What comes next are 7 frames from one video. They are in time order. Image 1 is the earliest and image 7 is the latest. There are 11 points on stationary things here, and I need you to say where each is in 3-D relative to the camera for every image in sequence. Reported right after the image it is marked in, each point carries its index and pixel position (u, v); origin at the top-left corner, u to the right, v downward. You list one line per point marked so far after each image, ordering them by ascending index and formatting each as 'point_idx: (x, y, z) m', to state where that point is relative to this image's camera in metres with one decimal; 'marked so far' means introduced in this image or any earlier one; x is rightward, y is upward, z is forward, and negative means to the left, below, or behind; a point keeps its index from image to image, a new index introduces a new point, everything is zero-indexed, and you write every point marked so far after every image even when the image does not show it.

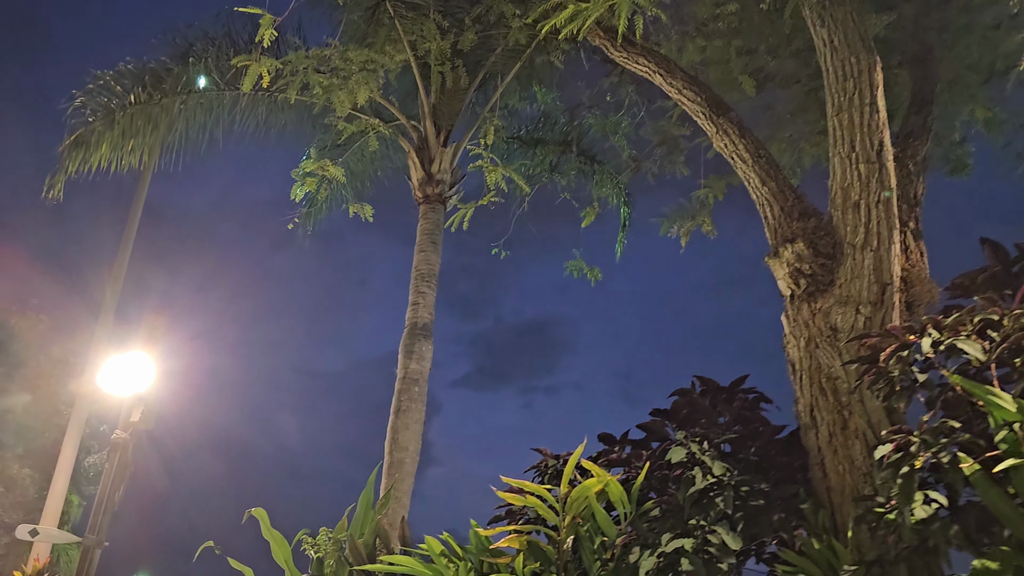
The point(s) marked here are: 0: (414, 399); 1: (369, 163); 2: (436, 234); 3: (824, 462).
0: (-0.9, -1.0, +8.3) m
1: (-1.7, +1.5, +10.6) m
2: (-0.8, +0.6, +9.4) m
3: (+1.4, -0.8, +3.9) m
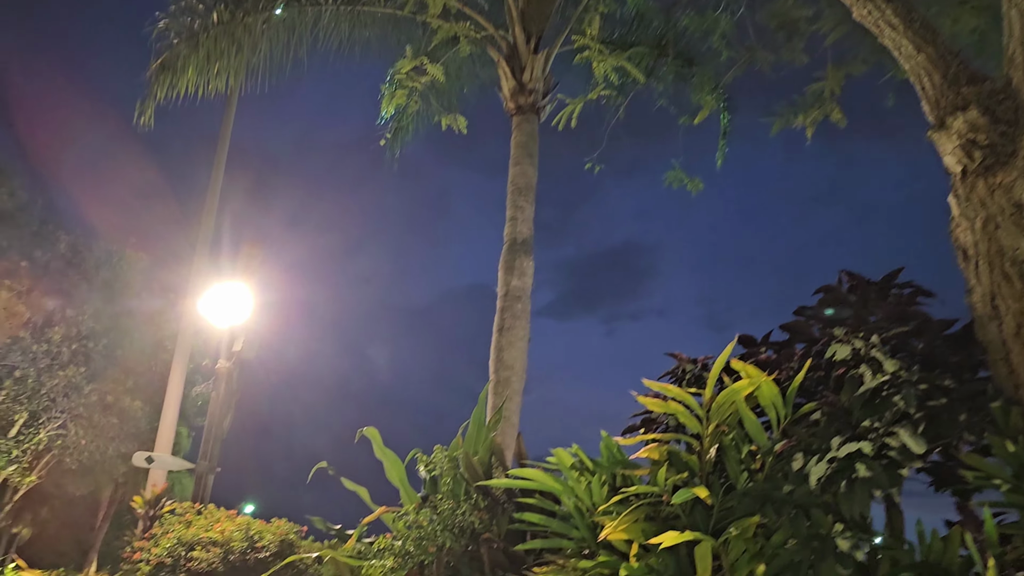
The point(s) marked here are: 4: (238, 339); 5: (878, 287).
0: (+0.1, -0.3, +8.0) m
1: (-0.7, +2.4, +10.2) m
2: (+0.2, +1.4, +9.0) m
3: (+1.9, -0.3, +3.4) m
4: (-3.5, -0.6, +11.4) m
5: (+1.7, 0.0, +4.1) m
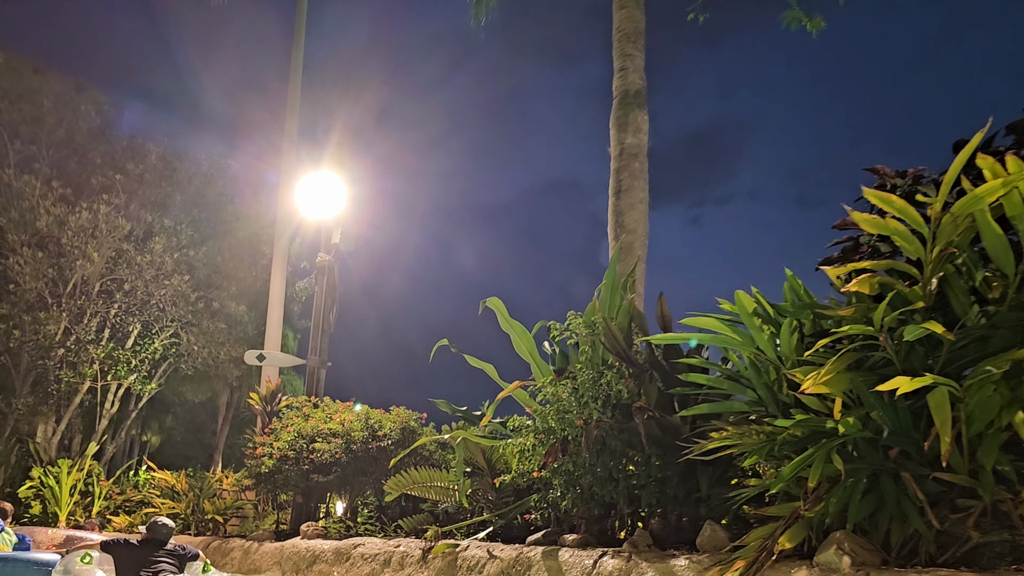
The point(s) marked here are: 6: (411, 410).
0: (+1.0, +0.9, +7.3) m
1: (+0.3, +3.8, +9.2) m
2: (+1.1, +2.7, +8.0) m
3: (+2.4, +0.5, +2.5) m
4: (-2.2, +0.7, +11.0) m
5: (+2.3, +0.8, +3.2) m
6: (-1.0, -1.1, +8.3) m
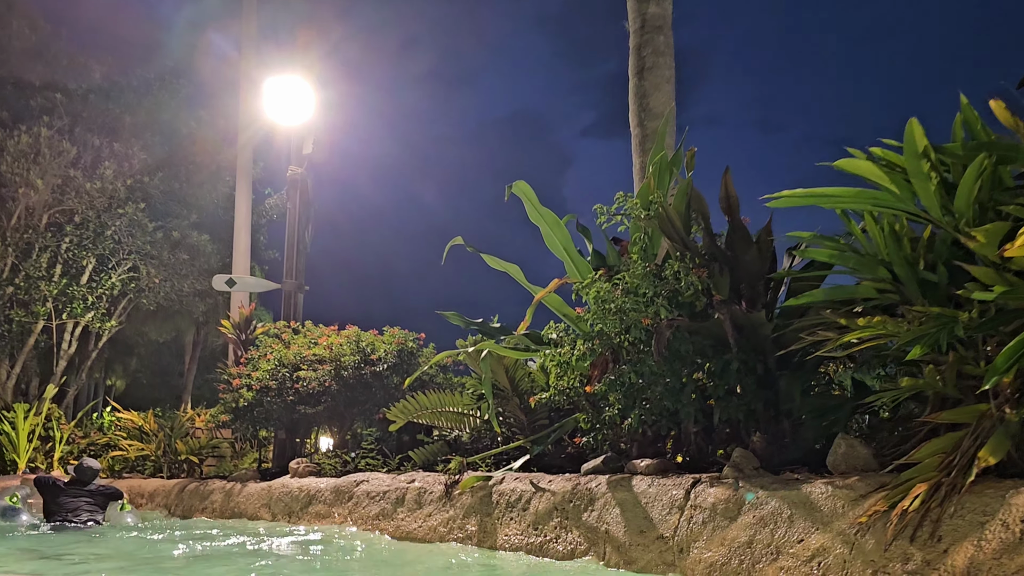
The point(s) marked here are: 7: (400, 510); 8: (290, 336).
0: (+1.1, +1.7, +6.3) m
1: (+0.2, +4.7, +7.9) m
2: (+1.1, +3.5, +6.9) m
3: (+2.7, +0.9, +1.7) m
4: (-2.3, +1.7, +9.9) m
5: (+2.5, +1.3, +2.3) m
6: (-0.9, -0.3, +7.4) m
7: (-0.6, -1.2, +4.6) m
8: (-1.9, -0.4, +7.7) m
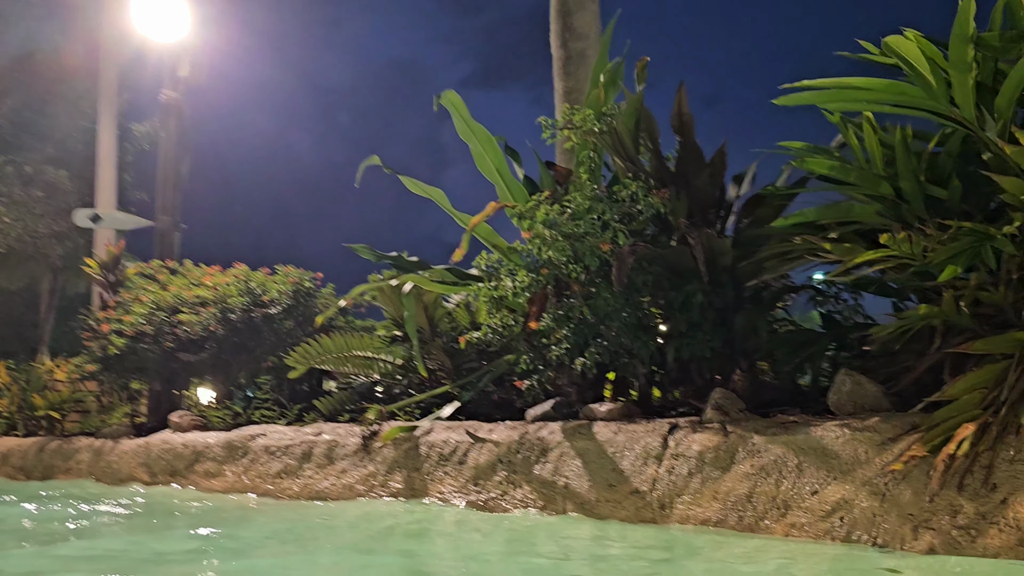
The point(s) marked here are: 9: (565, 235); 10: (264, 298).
0: (+0.5, +2.1, +5.8) m
1: (-0.6, +5.2, +7.1) m
2: (+0.5, +4.0, +6.3) m
3: (+2.7, +1.1, +1.5) m
4: (-3.3, +2.3, +8.9) m
5: (+2.5, +1.5, +2.1) m
6: (-1.6, +0.1, +6.7) m
7: (-0.9, -0.8, +4.1) m
8: (-2.7, +0.1, +6.9) m
9: (+0.2, +0.2, +3.3) m
10: (-1.8, -0.1, +6.4) m
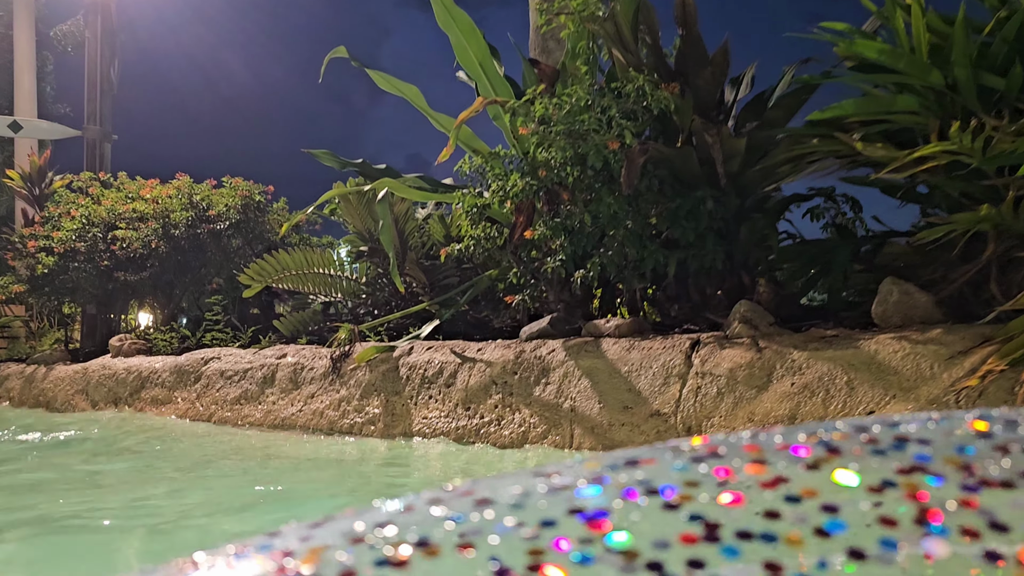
0: (+0.3, +2.6, +5.3) m
1: (-0.8, +5.8, +6.3) m
2: (+0.2, +4.5, +5.6) m
3: (+2.8, +1.3, +1.2) m
4: (-3.7, +3.1, +8.1) m
5: (+2.5, +1.7, +1.8) m
6: (-1.9, +0.7, +6.3) m
7: (-1.0, -0.4, +3.7) m
8: (-3.0, +0.7, +6.3) m
9: (+0.2, +0.5, +3.0) m
10: (-2.0, +0.5, +5.9) m
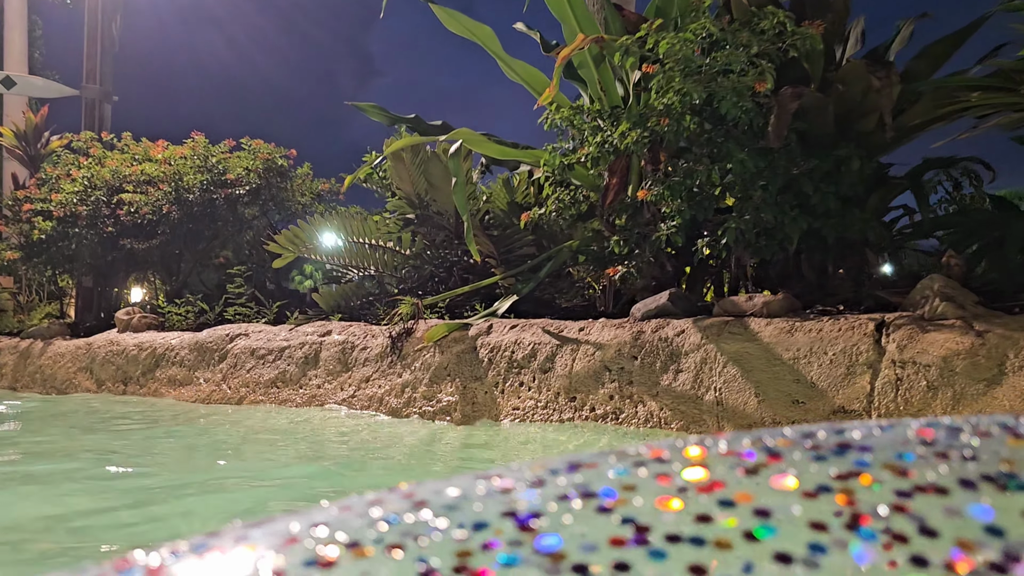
0: (+0.6, +2.7, +4.8) m
1: (-0.4, +5.9, +5.8) m
2: (+0.6, +4.7, +5.1) m
3: (+3.2, +1.3, +0.8) m
4: (-3.4, +3.3, +7.5) m
5: (+2.9, +1.7, +1.3) m
6: (-1.6, +0.9, +5.8) m
7: (-0.7, -0.3, +3.3) m
8: (-2.7, +0.9, +5.8) m
9: (+0.5, +0.6, +2.5) m
10: (-1.8, +0.7, +5.4) m
